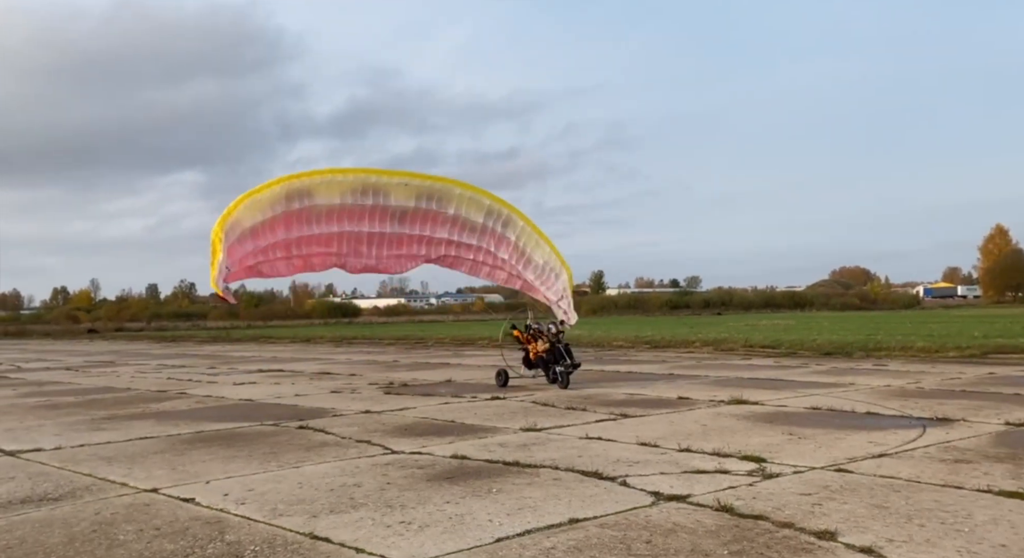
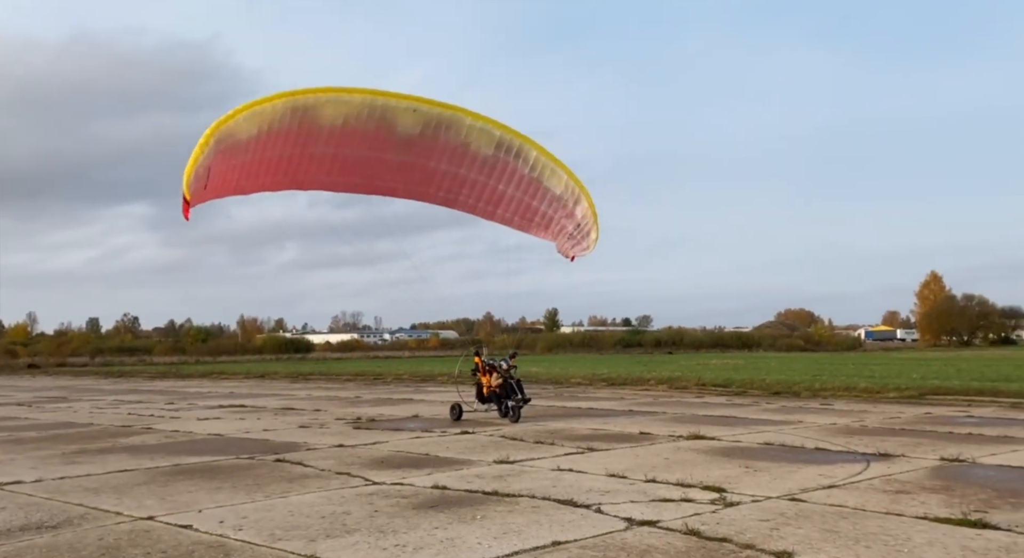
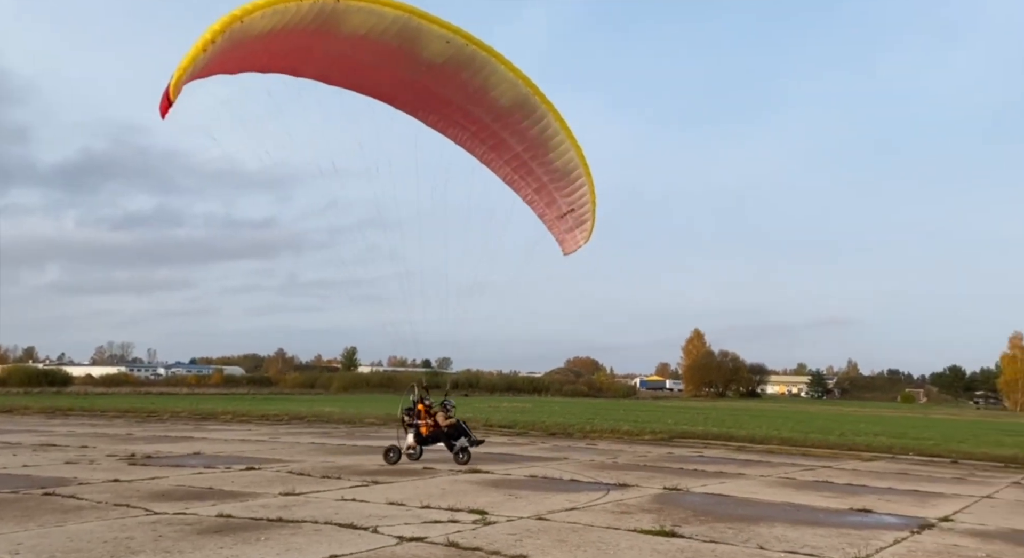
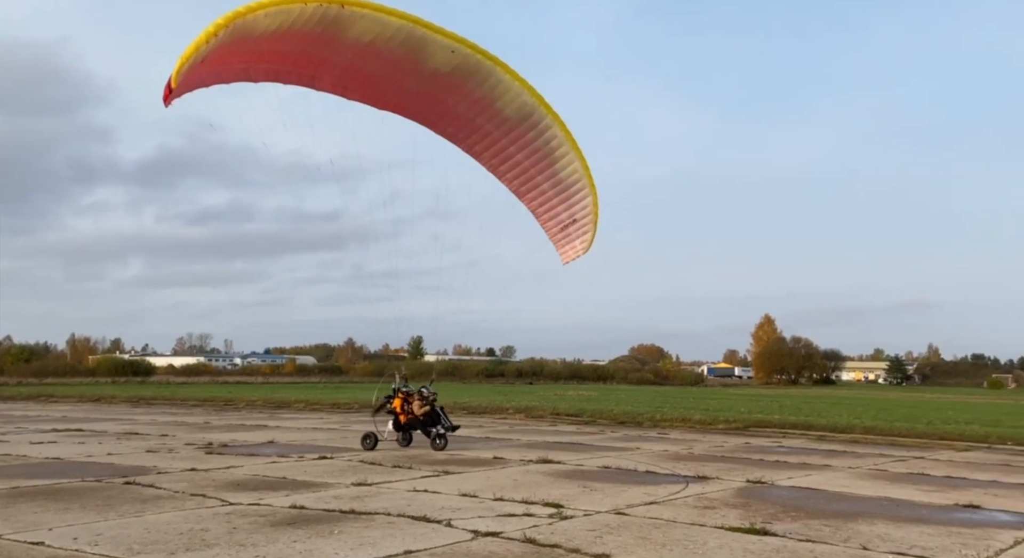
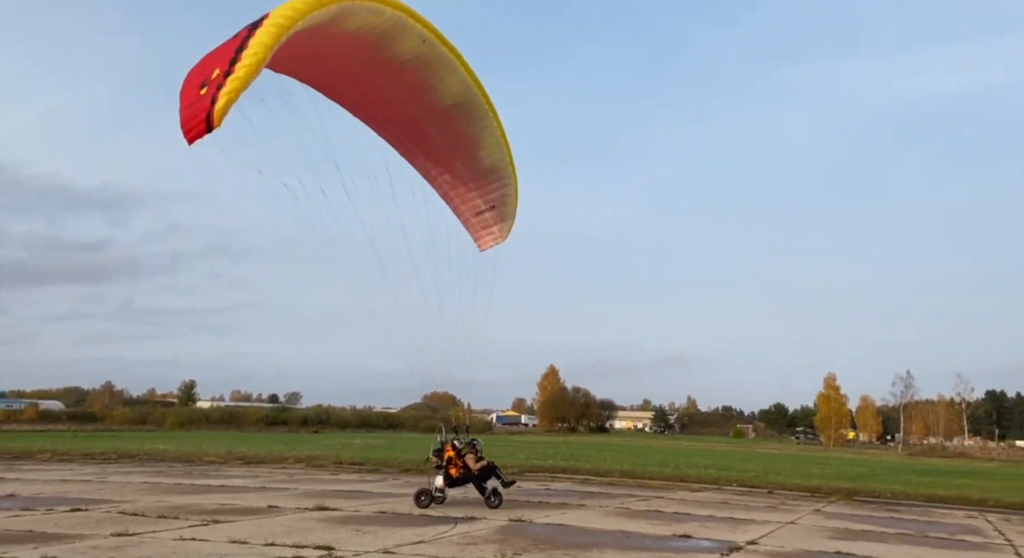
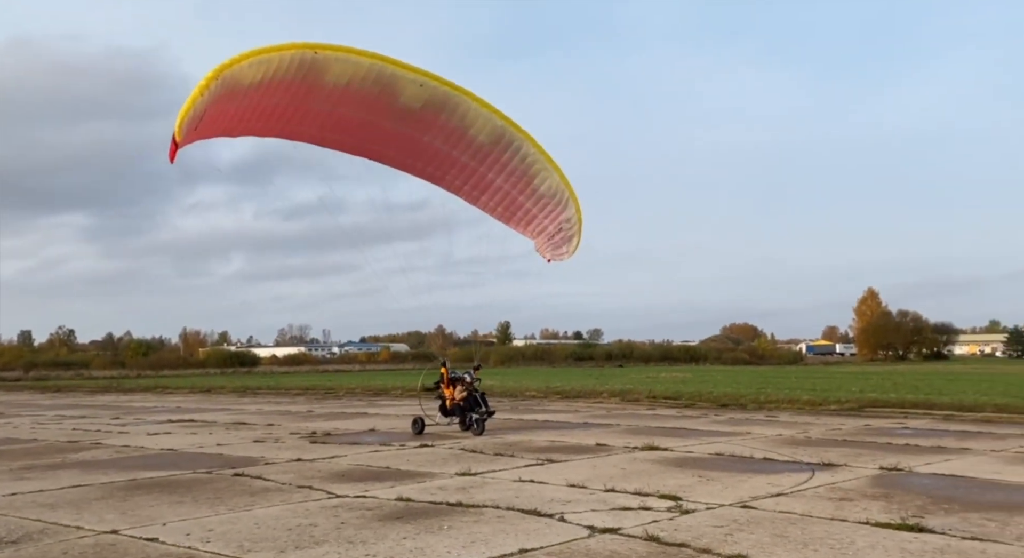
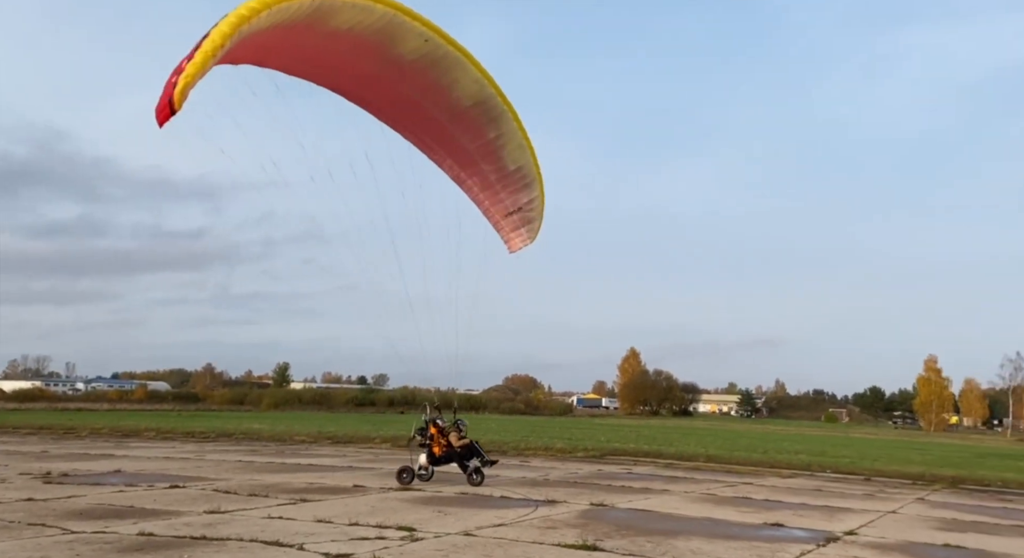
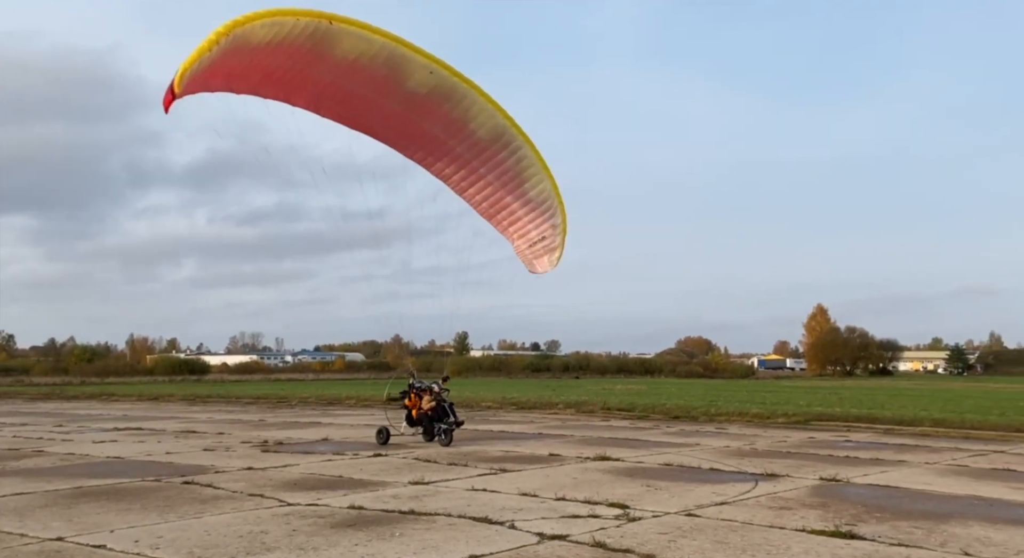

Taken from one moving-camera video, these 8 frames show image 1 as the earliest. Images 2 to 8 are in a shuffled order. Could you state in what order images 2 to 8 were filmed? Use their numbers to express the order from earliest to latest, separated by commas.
2, 6, 8, 4, 3, 7, 5
